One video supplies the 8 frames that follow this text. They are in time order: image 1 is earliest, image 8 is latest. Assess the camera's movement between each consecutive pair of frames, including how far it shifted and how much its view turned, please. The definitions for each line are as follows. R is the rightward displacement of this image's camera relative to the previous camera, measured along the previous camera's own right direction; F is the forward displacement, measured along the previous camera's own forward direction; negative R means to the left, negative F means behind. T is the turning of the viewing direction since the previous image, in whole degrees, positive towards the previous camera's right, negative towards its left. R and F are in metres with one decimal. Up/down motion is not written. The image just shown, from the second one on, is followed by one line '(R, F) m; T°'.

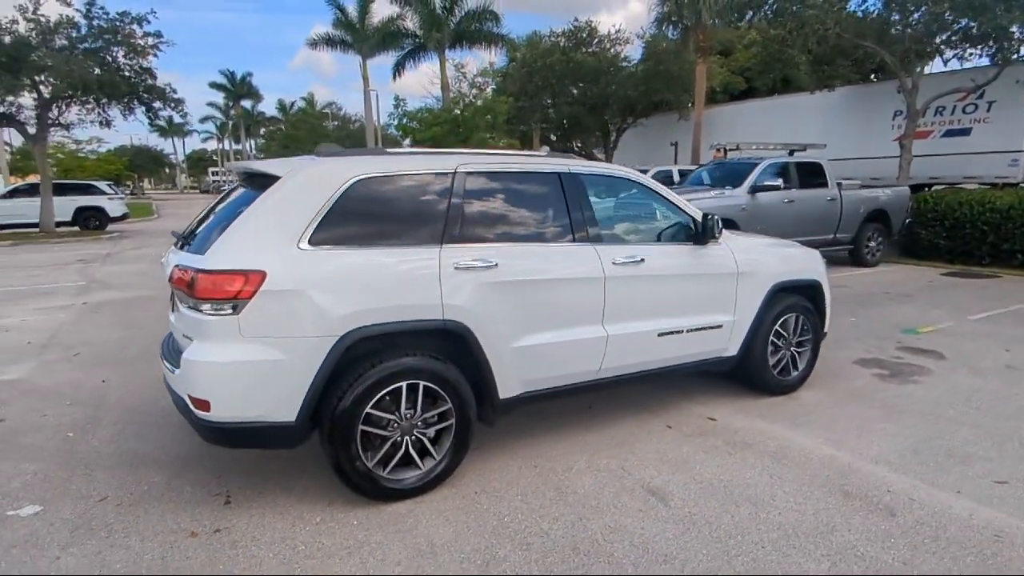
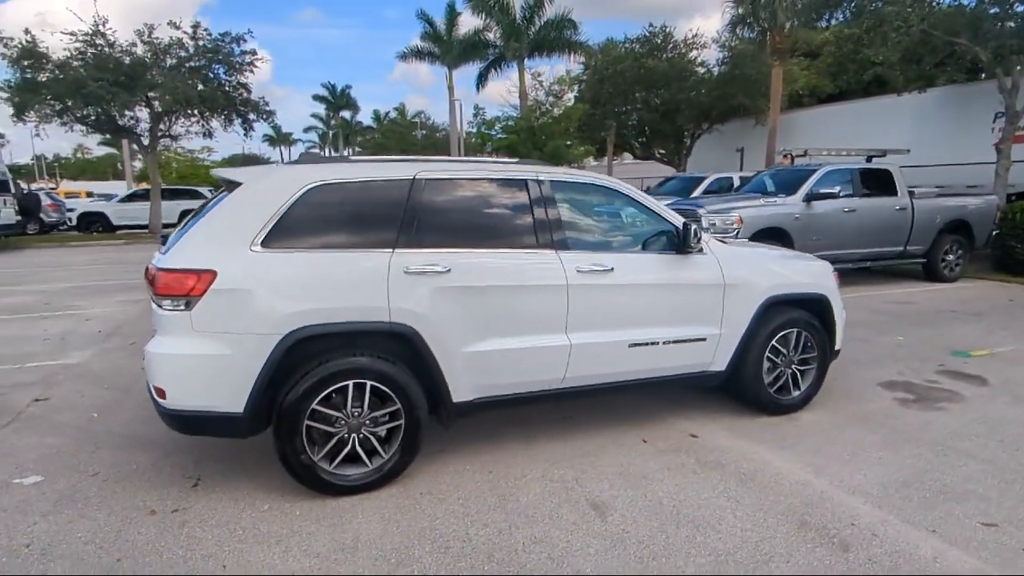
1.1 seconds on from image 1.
(+0.9, 0.0) m; -8°
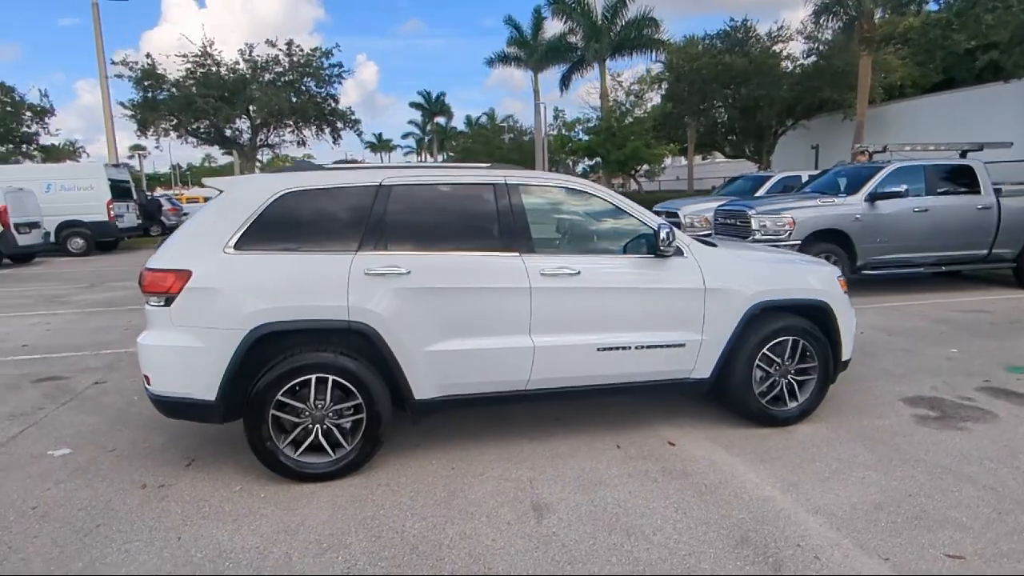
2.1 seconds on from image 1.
(+0.9, 0.0) m; -9°
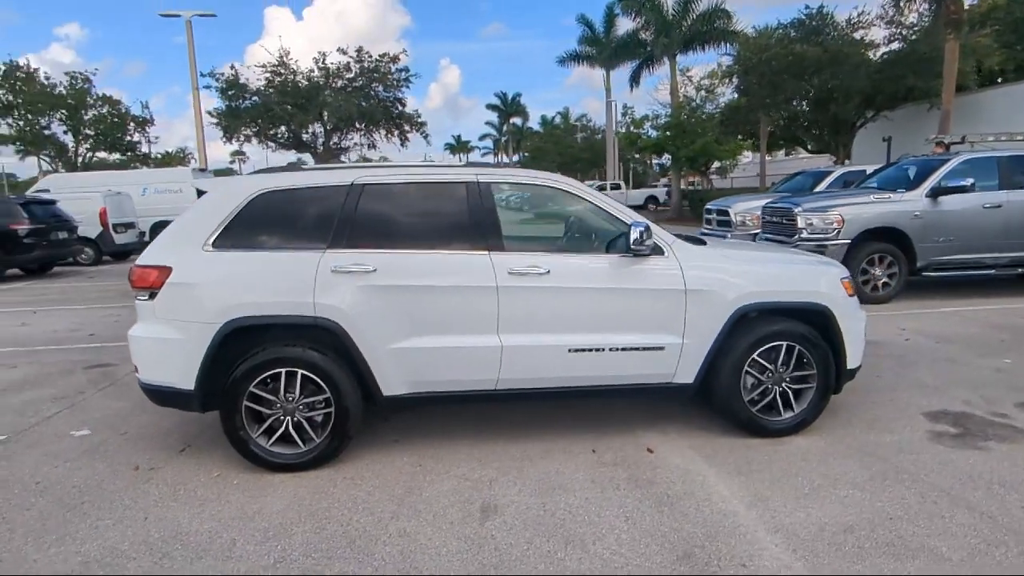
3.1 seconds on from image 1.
(+0.8, +0.1) m; -7°
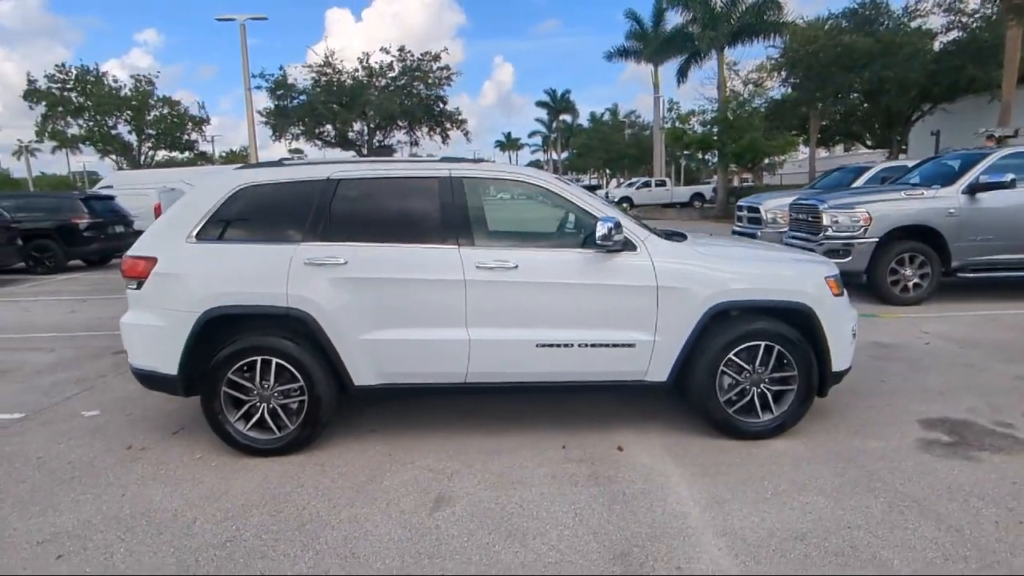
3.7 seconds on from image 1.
(+0.6, 0.0) m; -5°
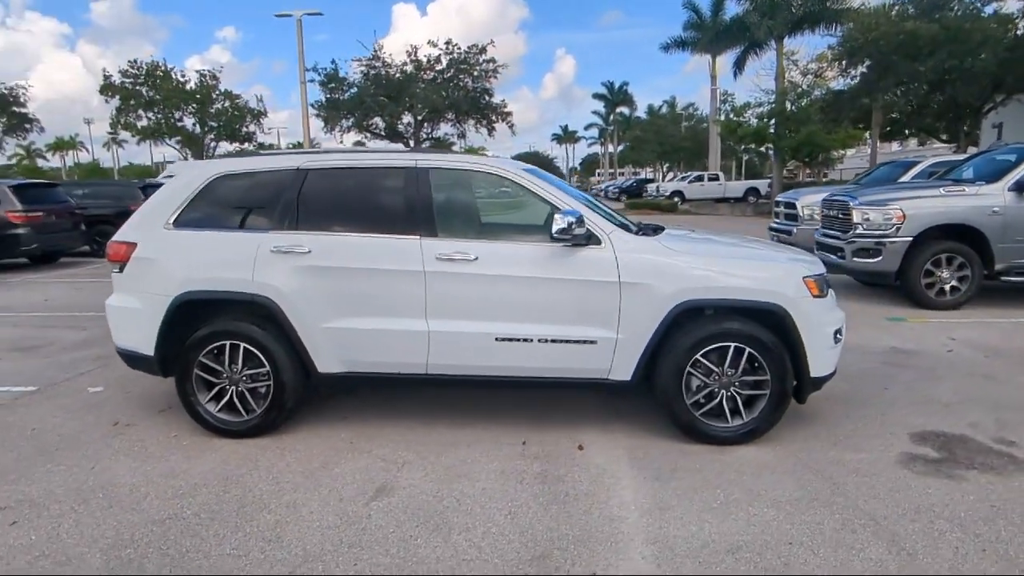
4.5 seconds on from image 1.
(+0.7, +0.1) m; -5°
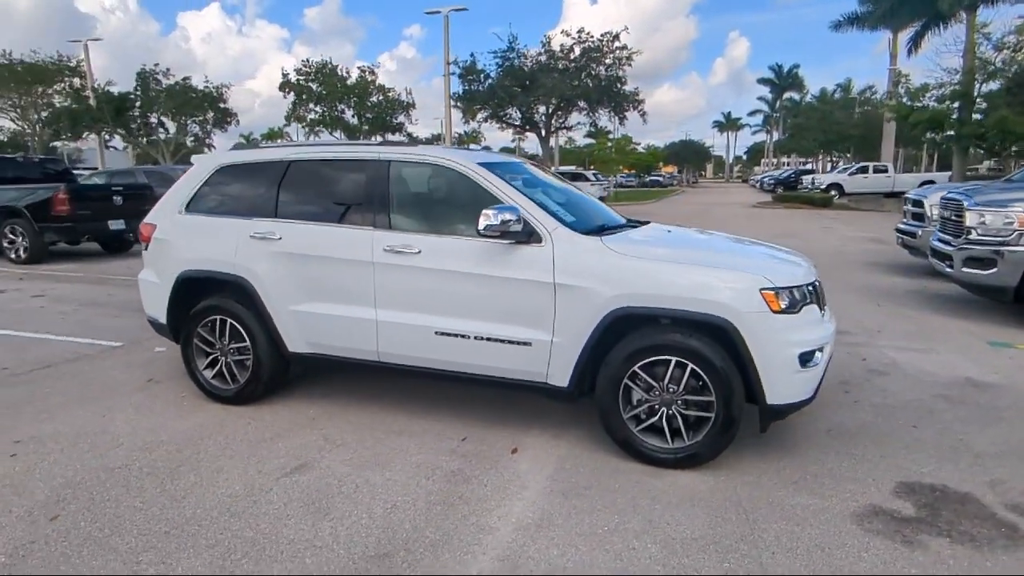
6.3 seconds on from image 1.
(+1.4, +0.3) m; -14°
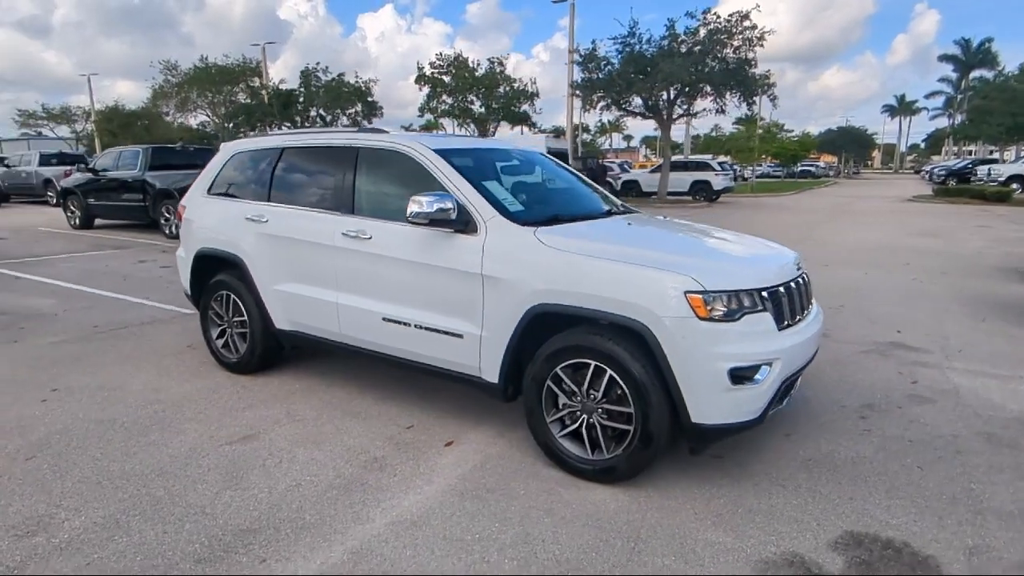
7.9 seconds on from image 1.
(+1.3, +0.3) m; -13°
